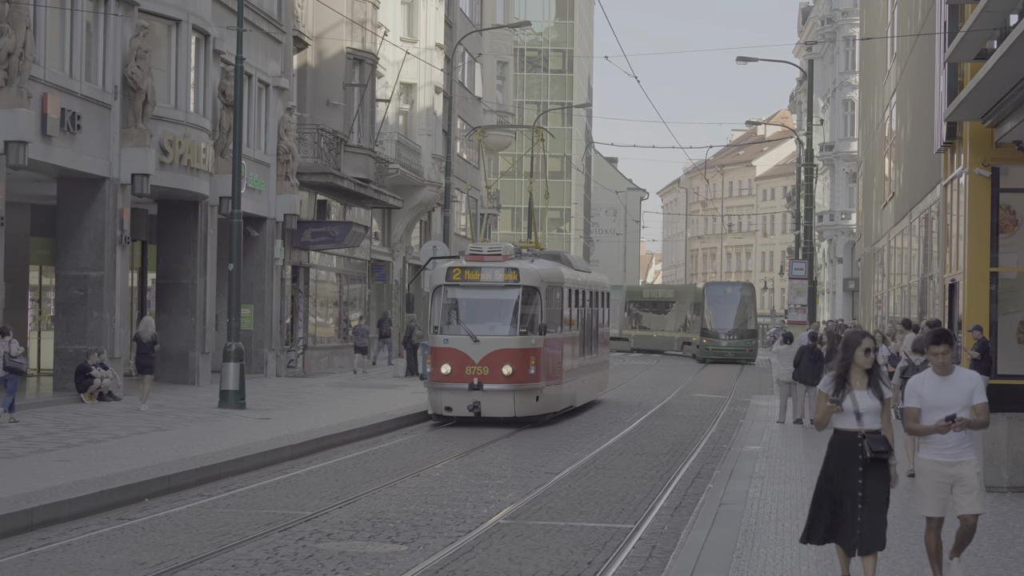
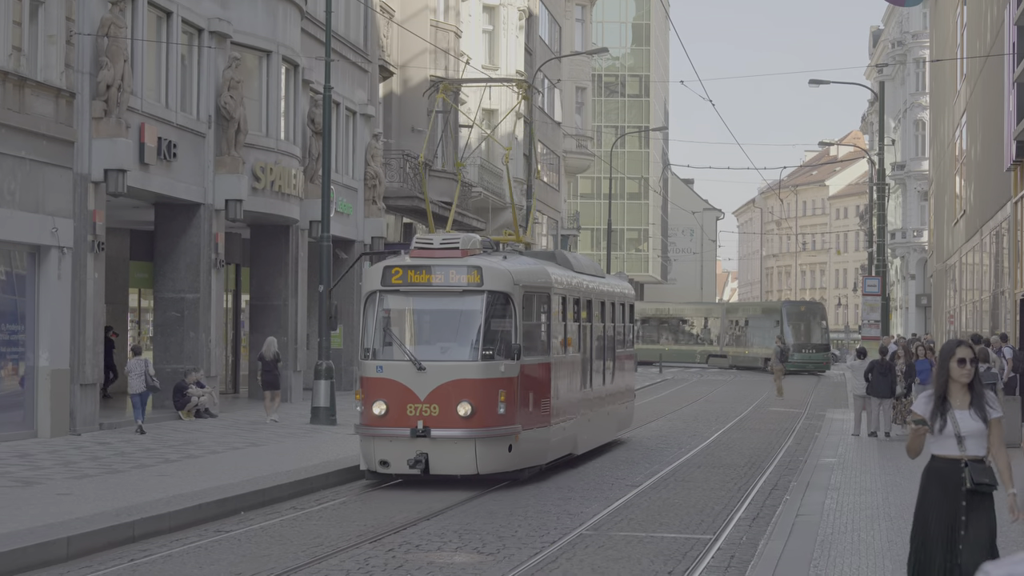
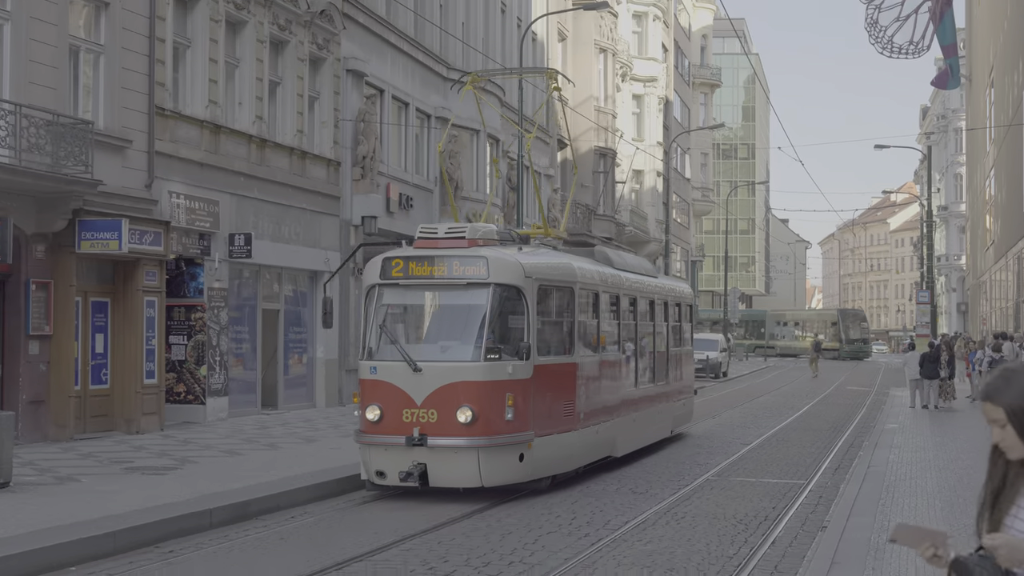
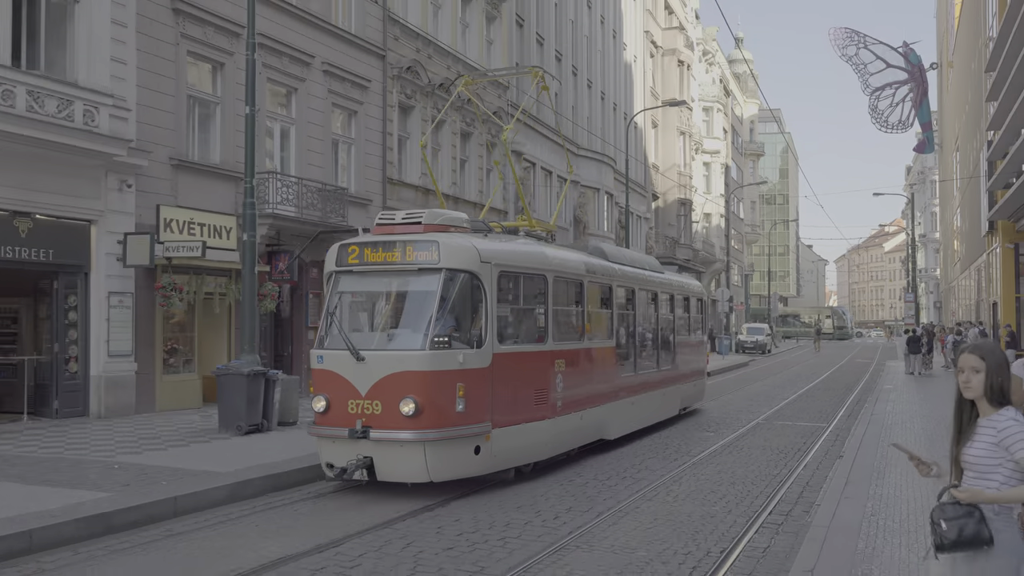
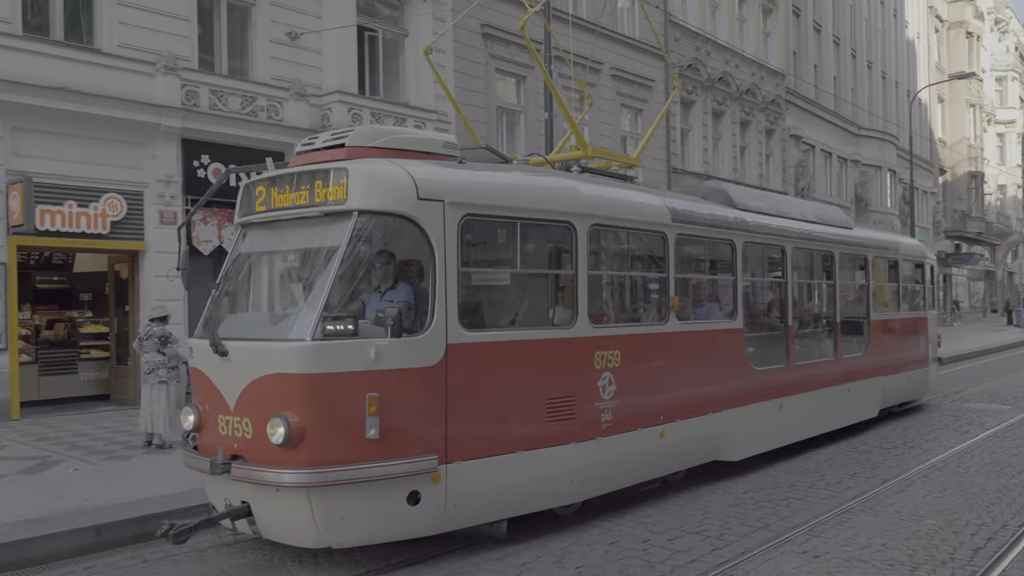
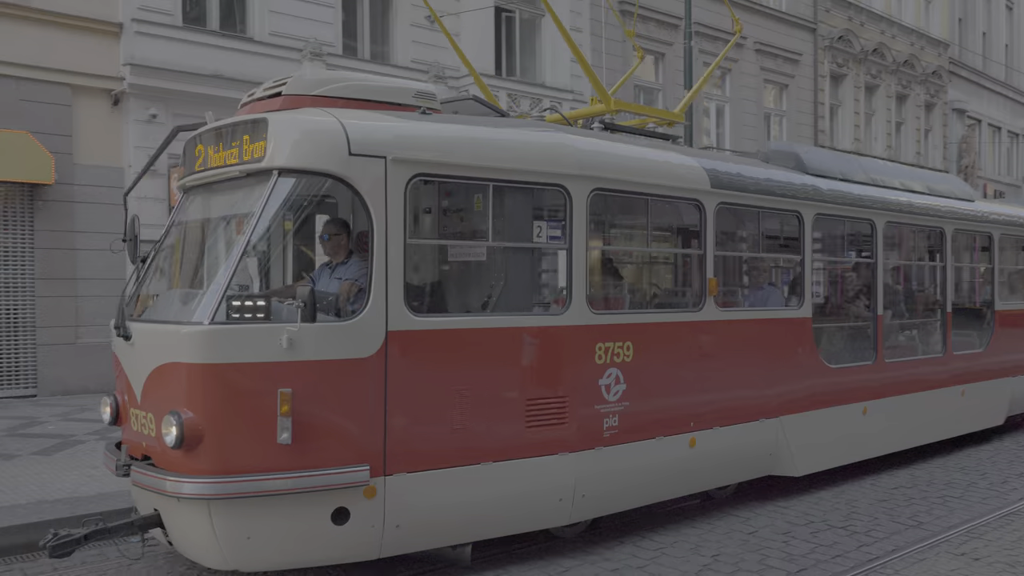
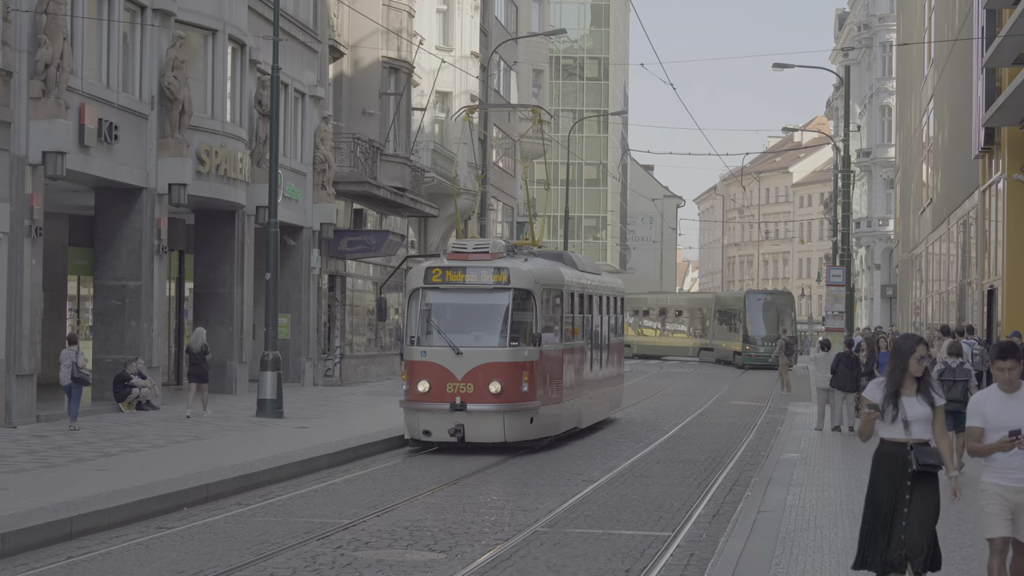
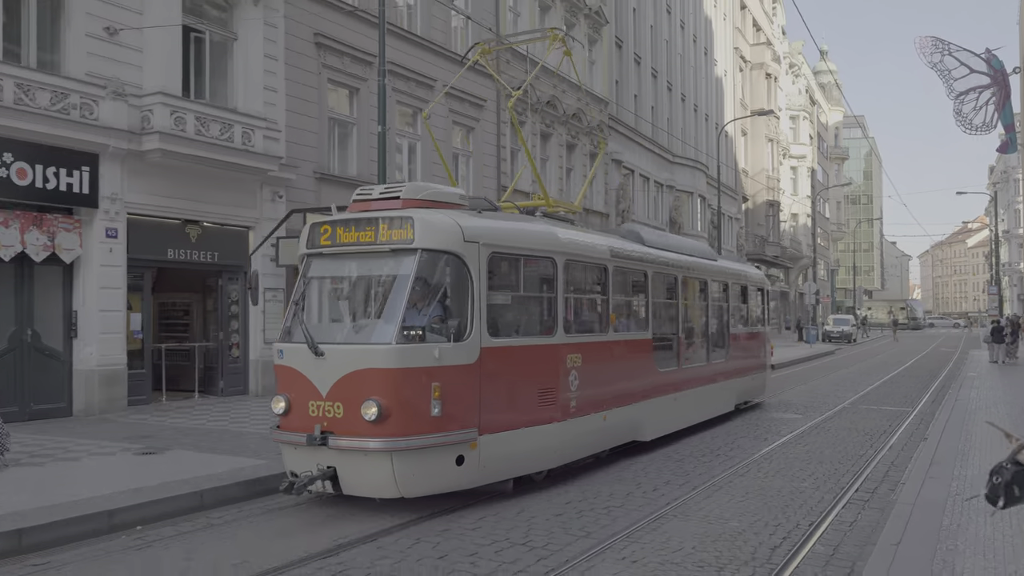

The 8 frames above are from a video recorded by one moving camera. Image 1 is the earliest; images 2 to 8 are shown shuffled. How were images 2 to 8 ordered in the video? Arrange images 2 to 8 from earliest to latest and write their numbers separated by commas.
7, 2, 3, 4, 8, 5, 6
